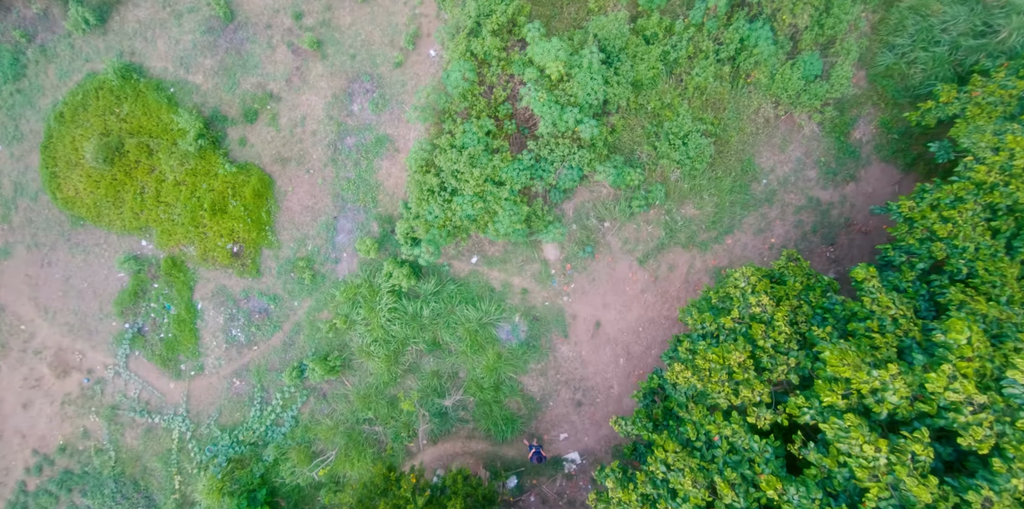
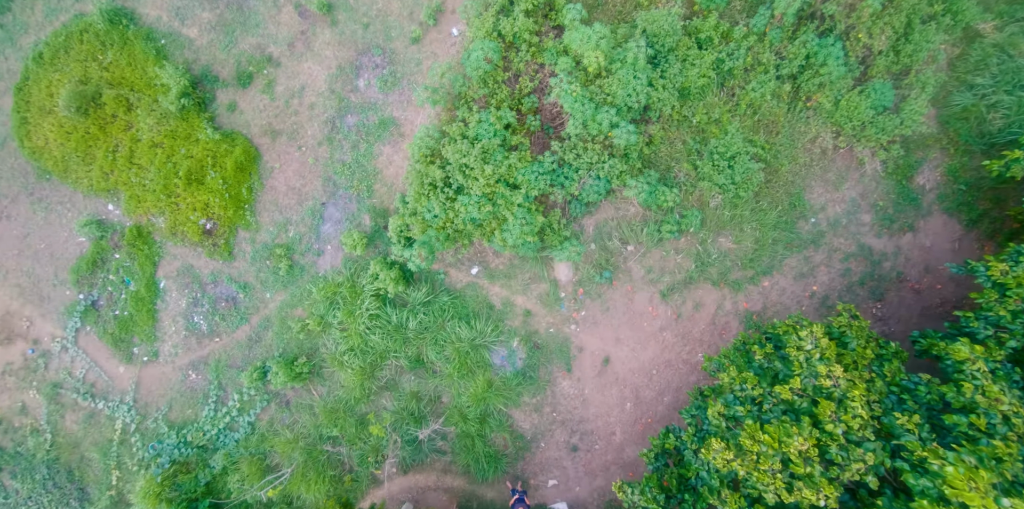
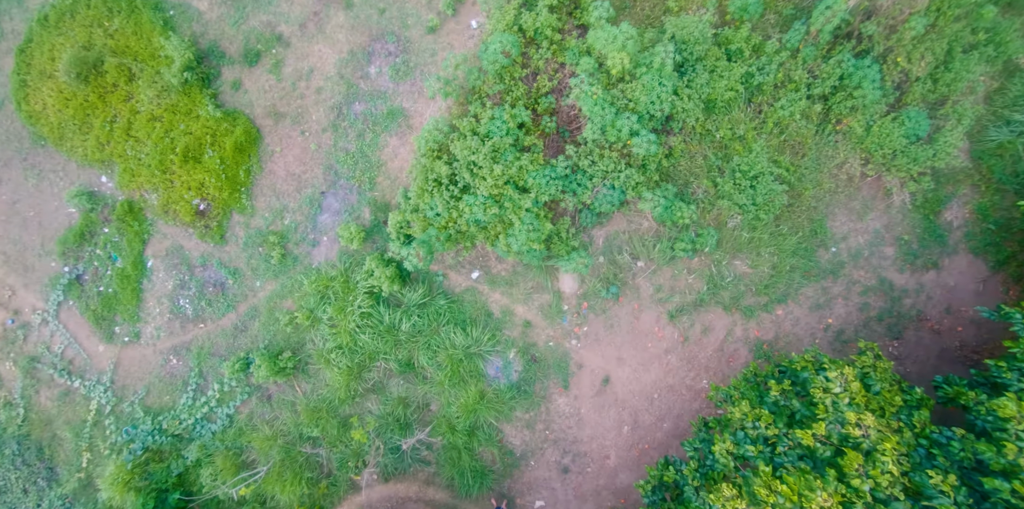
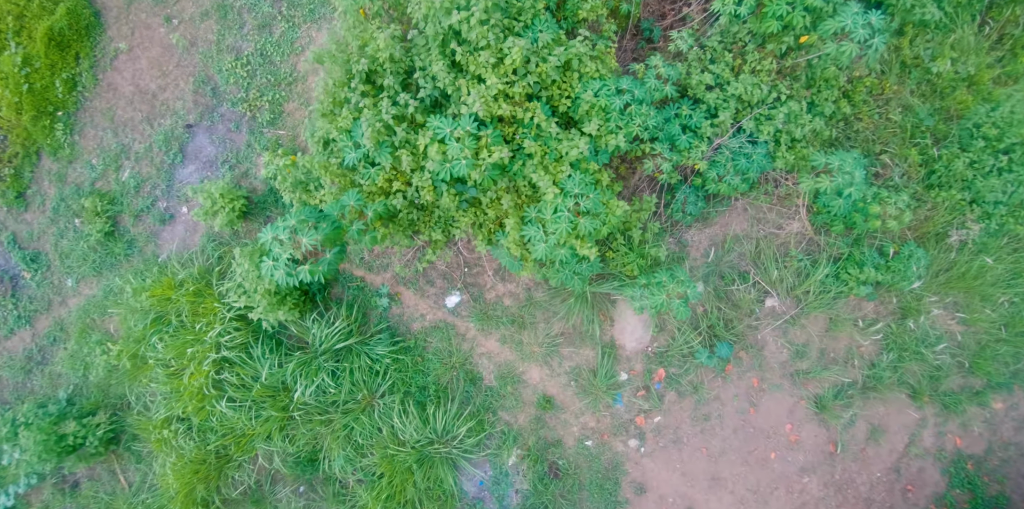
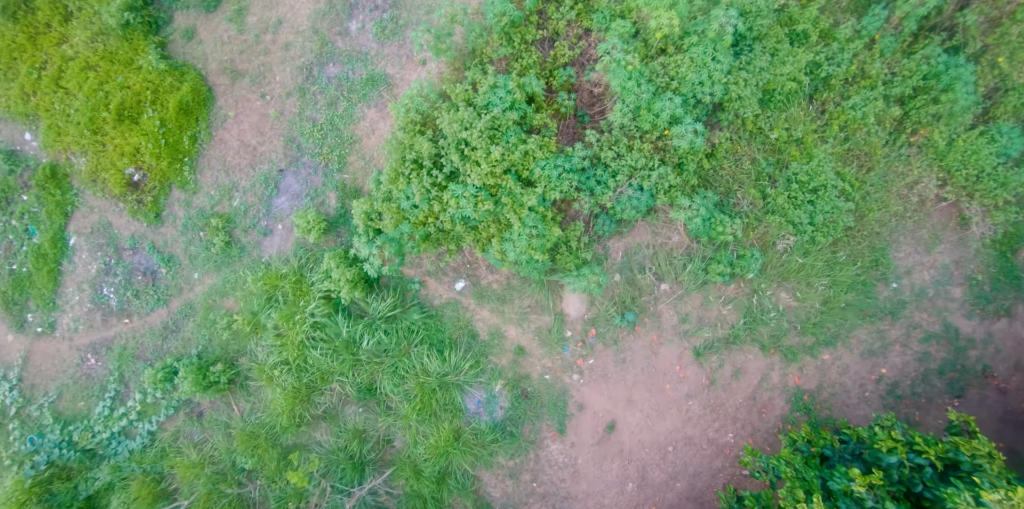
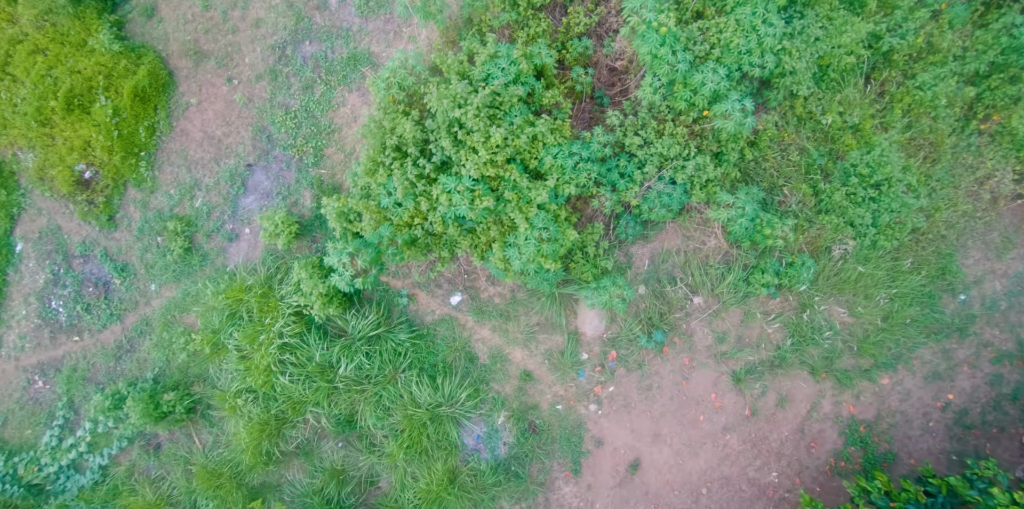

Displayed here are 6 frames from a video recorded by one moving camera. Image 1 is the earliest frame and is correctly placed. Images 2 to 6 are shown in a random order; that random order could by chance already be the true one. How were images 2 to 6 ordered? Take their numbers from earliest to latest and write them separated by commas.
2, 3, 5, 6, 4
